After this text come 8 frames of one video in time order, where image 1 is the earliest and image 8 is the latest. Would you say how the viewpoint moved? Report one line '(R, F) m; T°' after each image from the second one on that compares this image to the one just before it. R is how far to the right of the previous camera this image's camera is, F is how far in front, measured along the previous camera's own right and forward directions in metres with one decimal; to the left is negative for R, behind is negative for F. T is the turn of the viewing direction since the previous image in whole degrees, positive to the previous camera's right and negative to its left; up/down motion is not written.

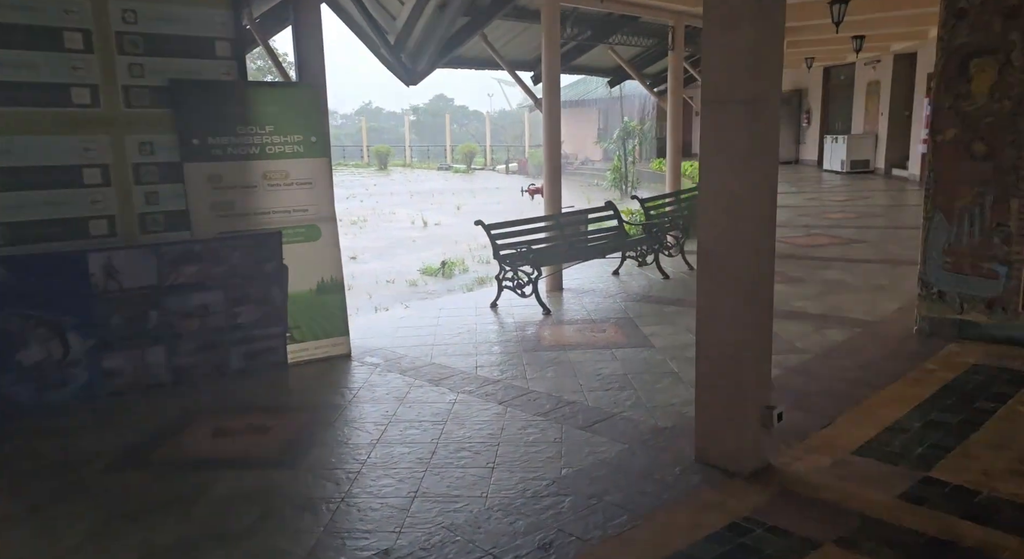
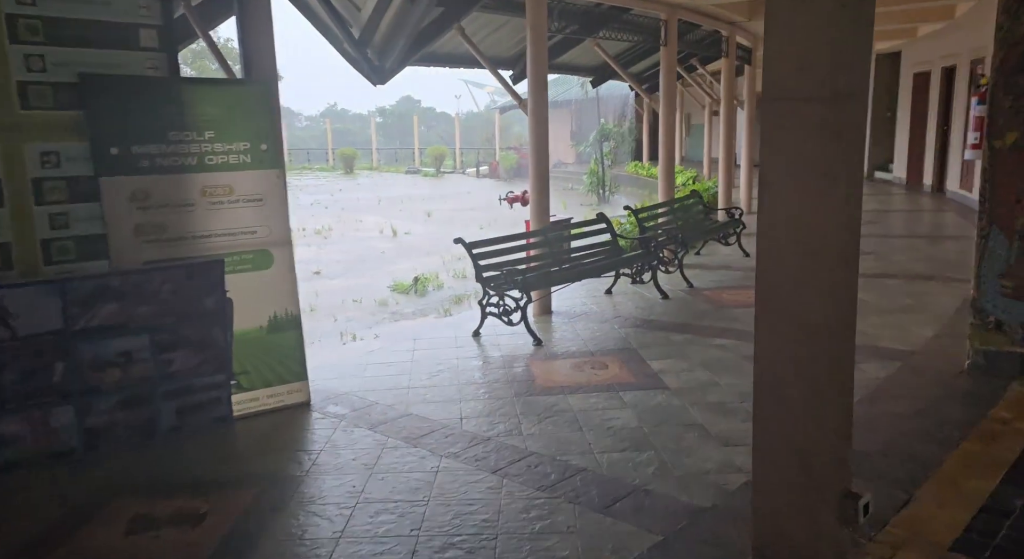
(-0.1, +0.8) m; +2°
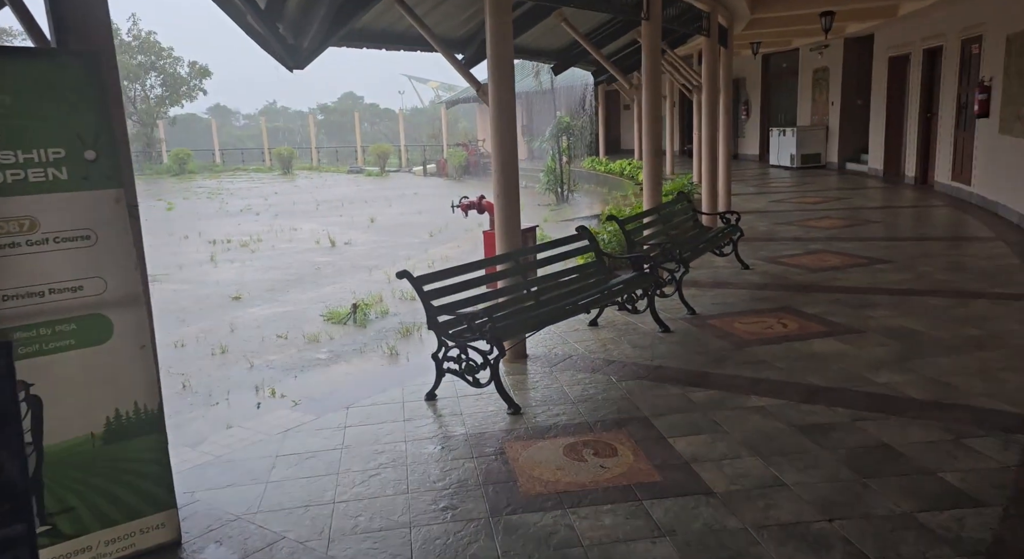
(-0.1, +1.4) m; +4°
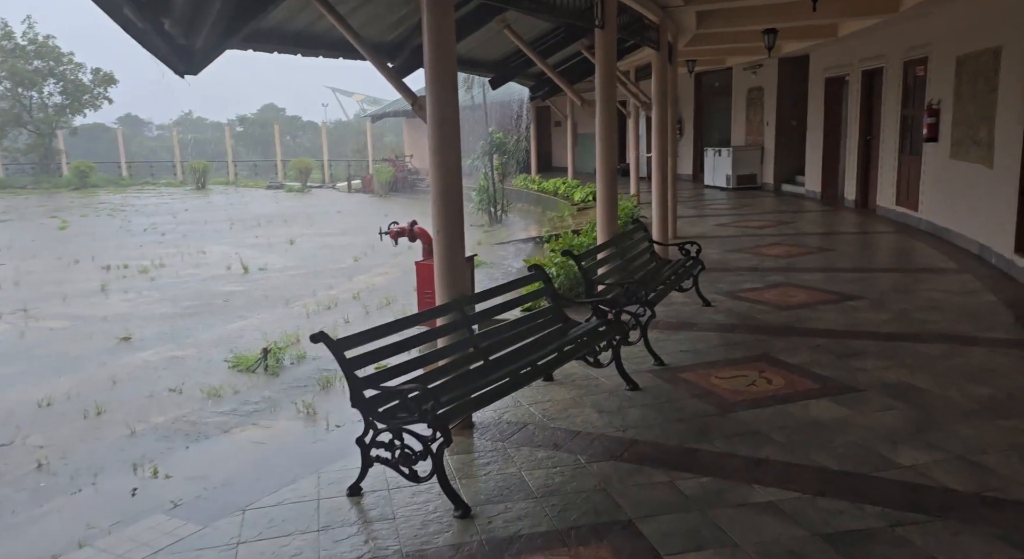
(-0.1, +0.9) m; +6°
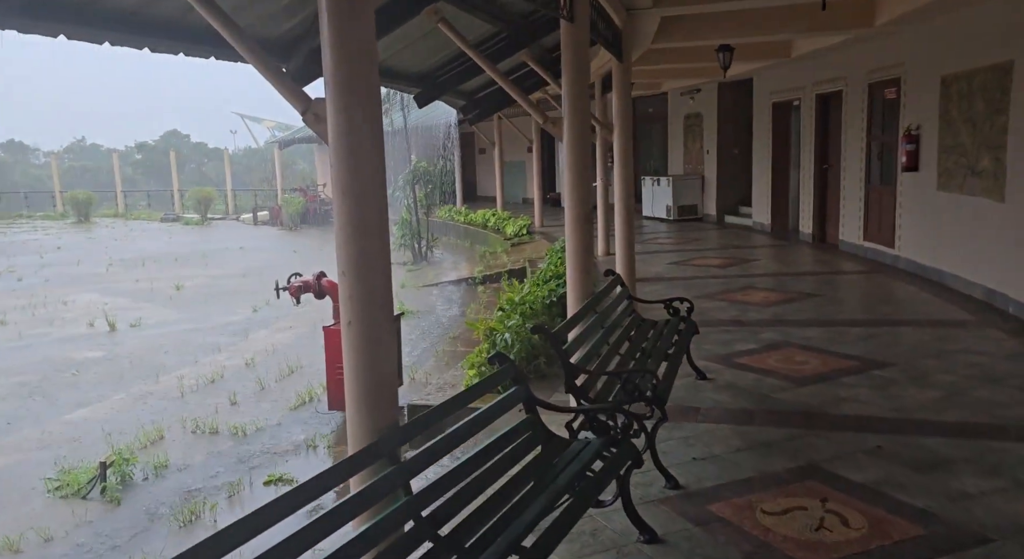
(-0.1, +1.6) m; +7°
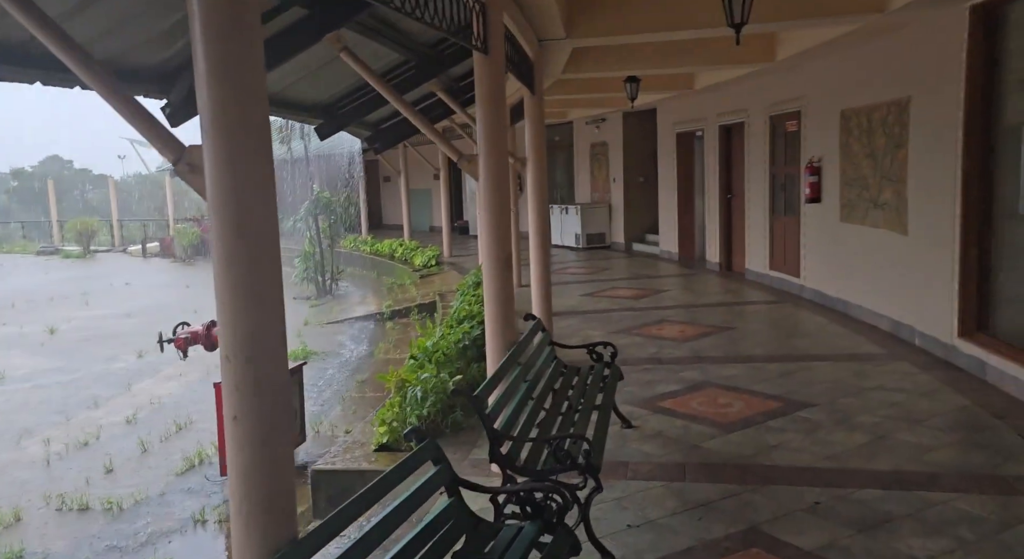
(0.0, +0.4) m; +7°
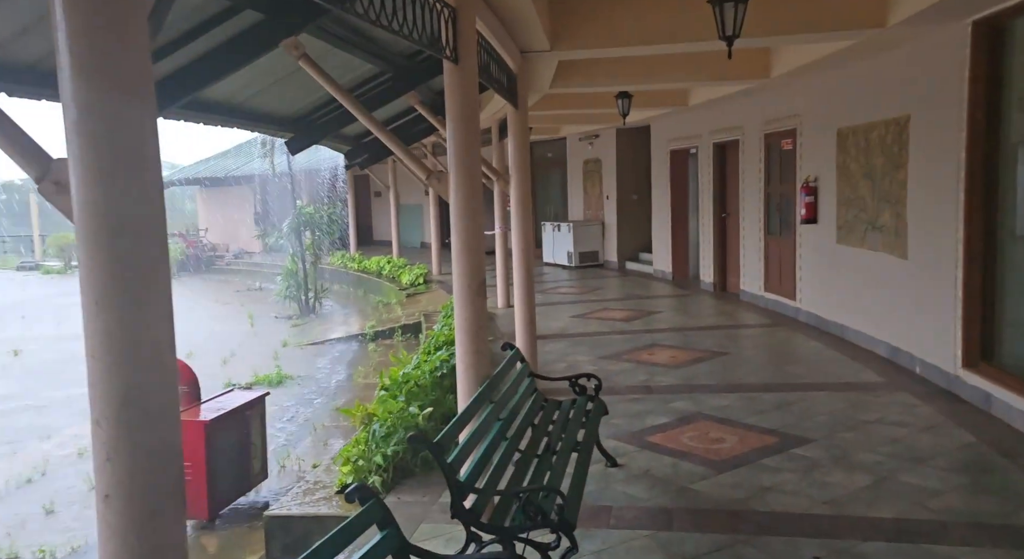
(+0.1, +0.3) m; 0°
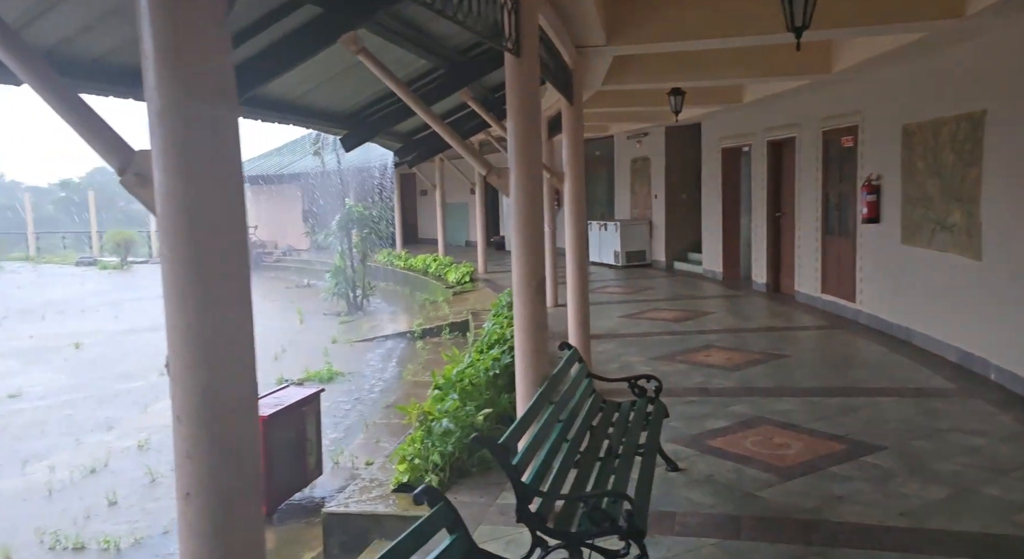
(-0.1, +0.1) m; -3°
